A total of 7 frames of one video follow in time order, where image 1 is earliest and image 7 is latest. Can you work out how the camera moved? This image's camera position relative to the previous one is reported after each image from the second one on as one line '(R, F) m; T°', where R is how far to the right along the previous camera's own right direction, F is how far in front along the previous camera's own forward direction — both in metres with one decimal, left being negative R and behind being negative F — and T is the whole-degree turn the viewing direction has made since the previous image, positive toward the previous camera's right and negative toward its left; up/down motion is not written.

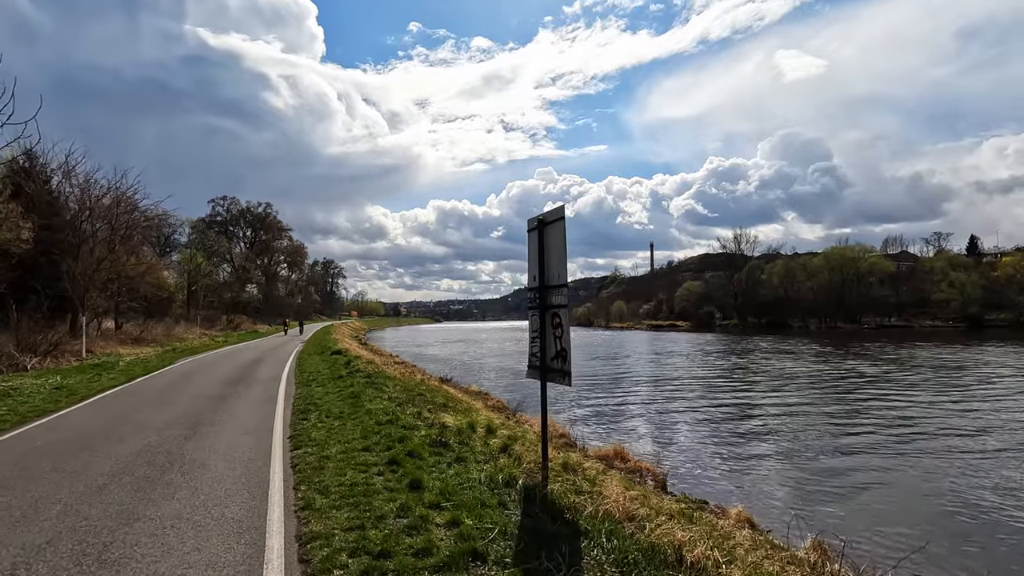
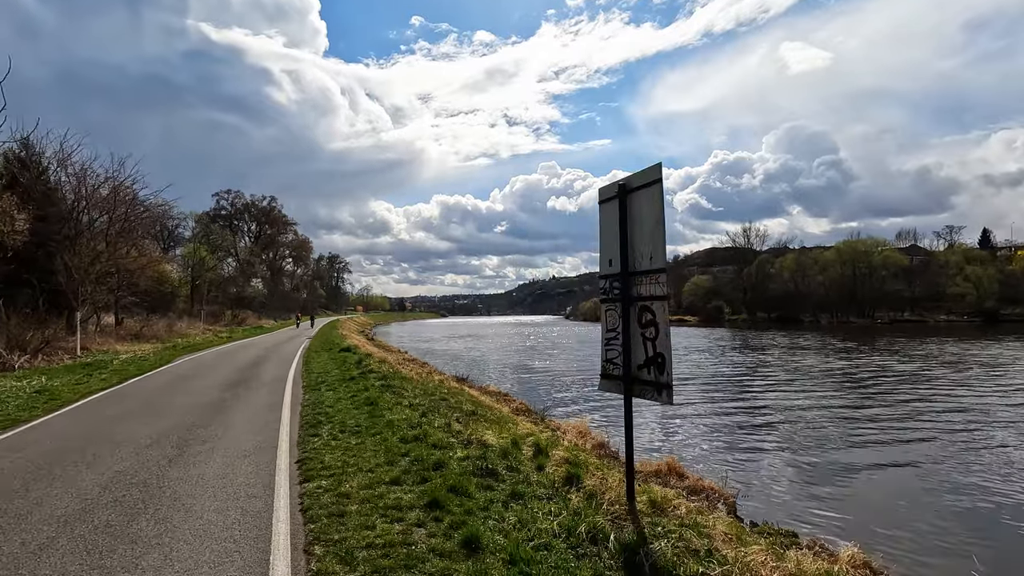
(-0.6, +1.5) m; 0°
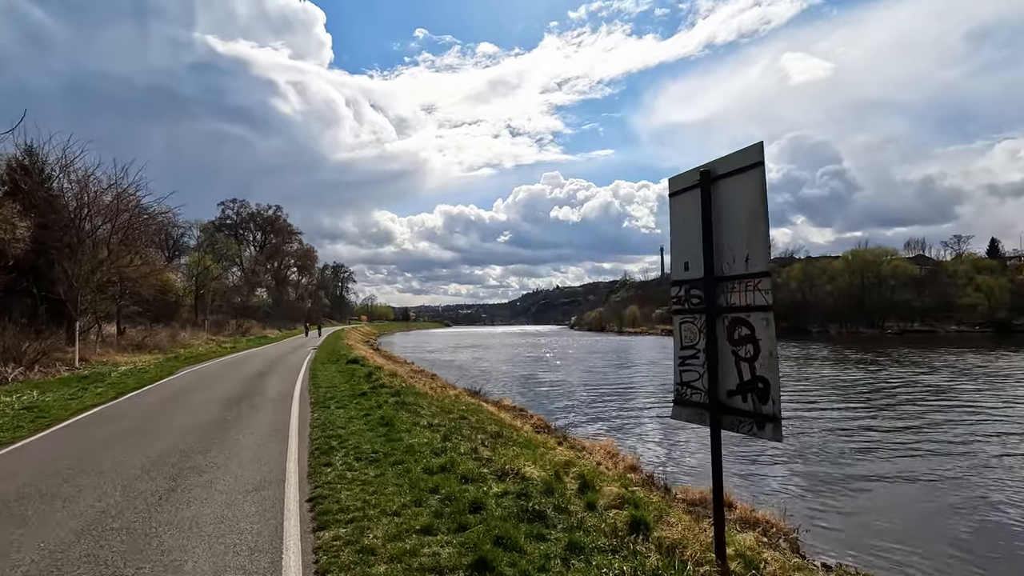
(-0.4, +0.9) m; 0°
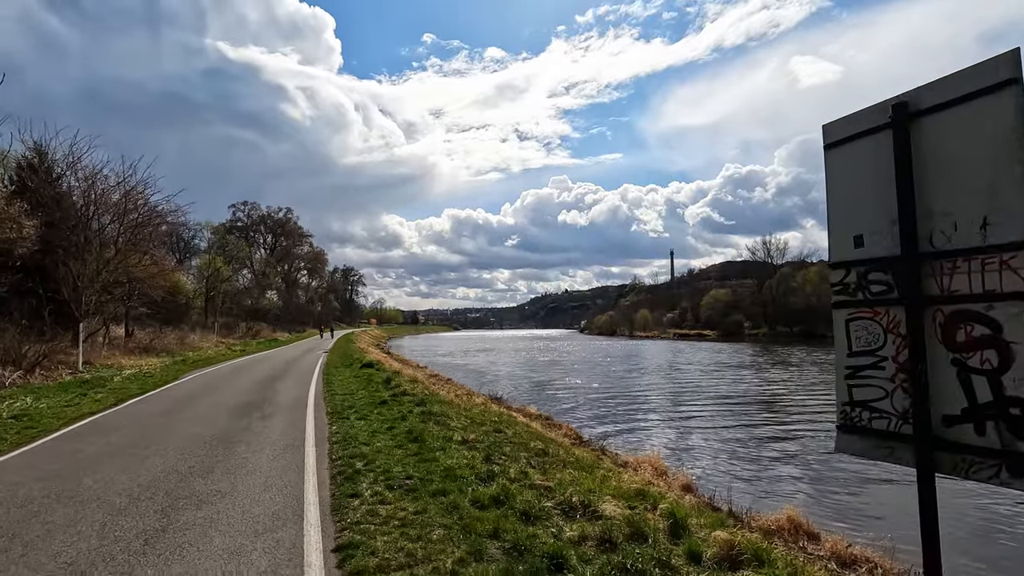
(-0.5, +1.2) m; -1°
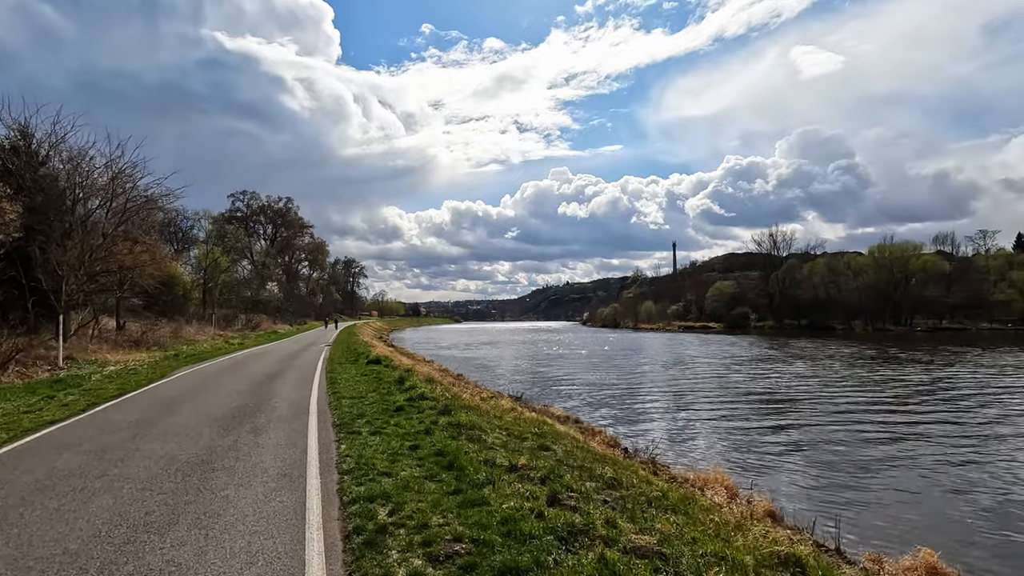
(-0.6, +1.9) m; 0°
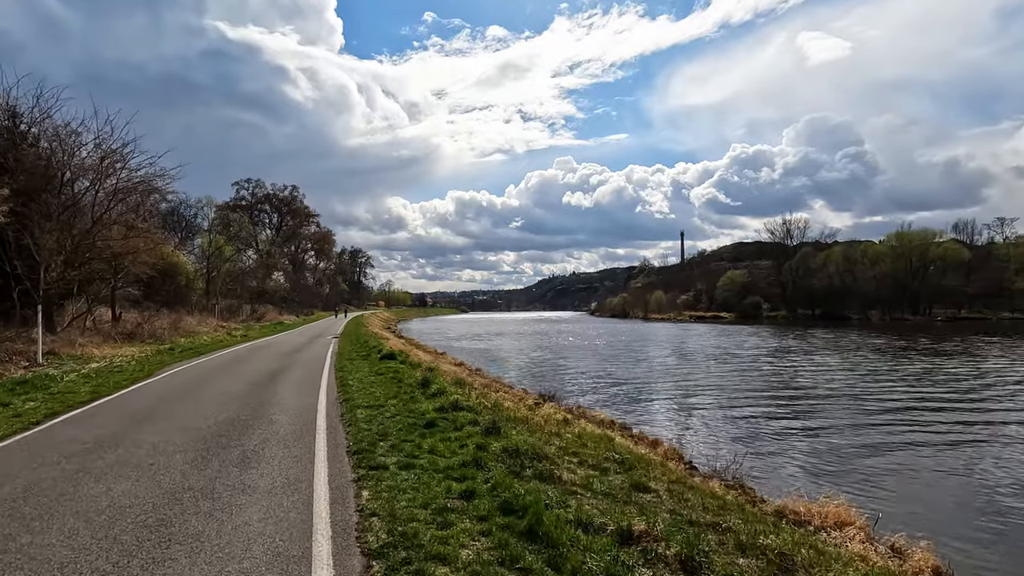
(-0.7, +2.2) m; 0°
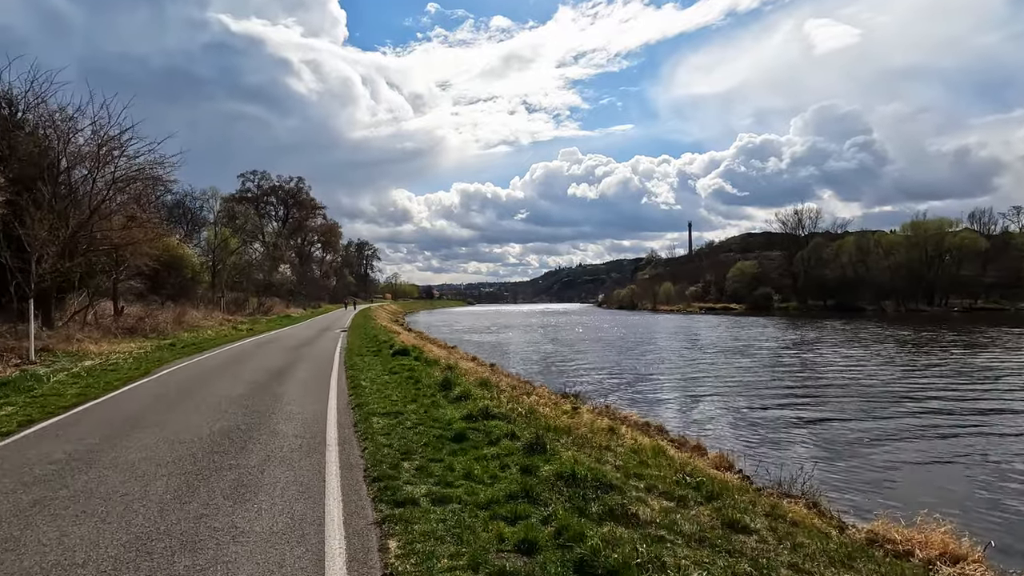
(-0.4, +1.2) m; -1°
